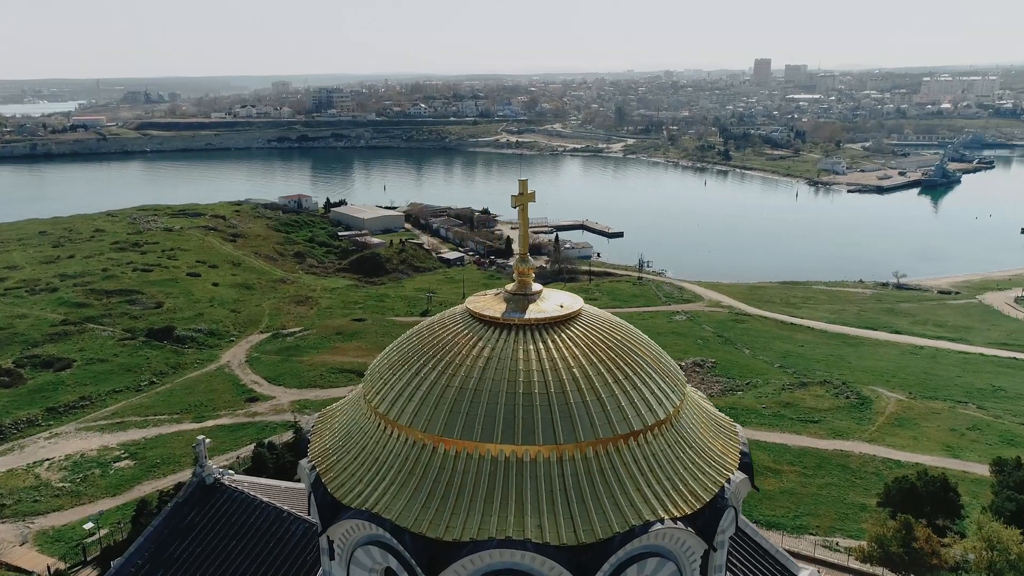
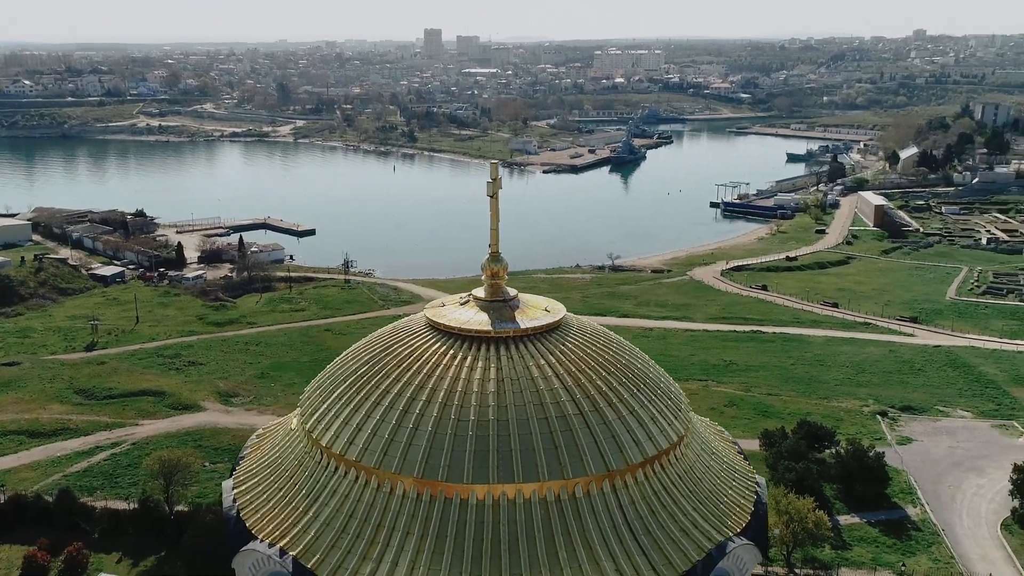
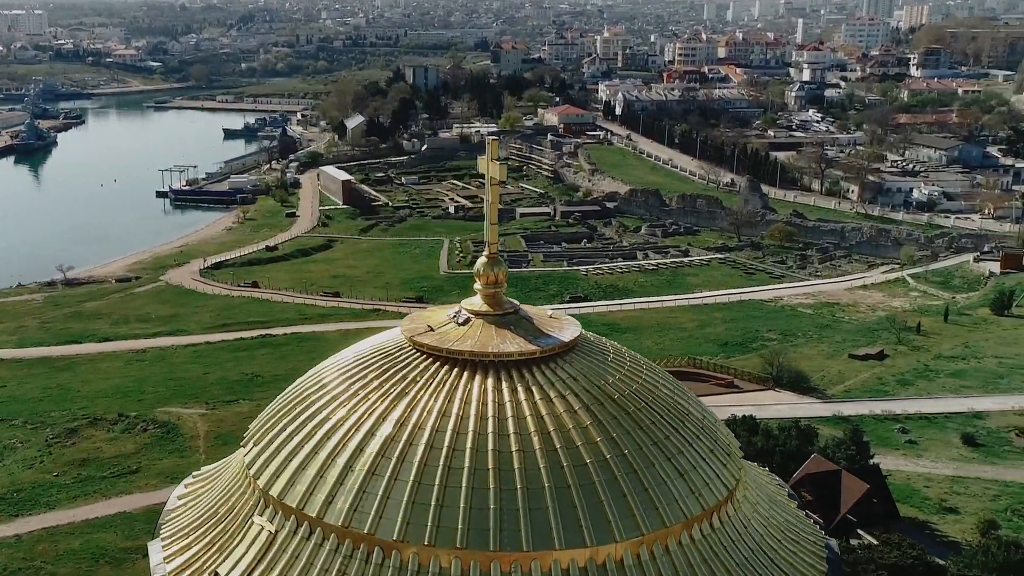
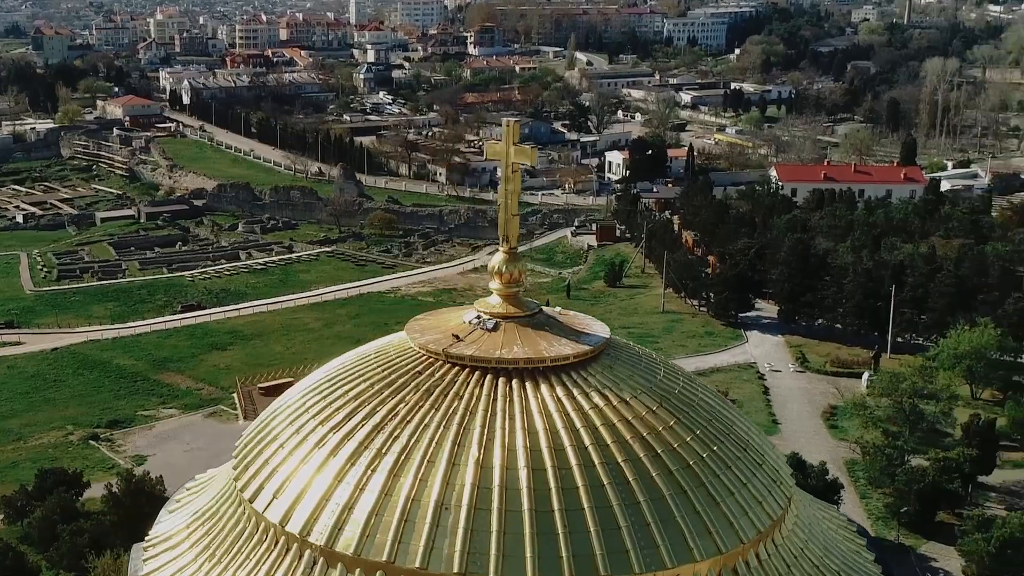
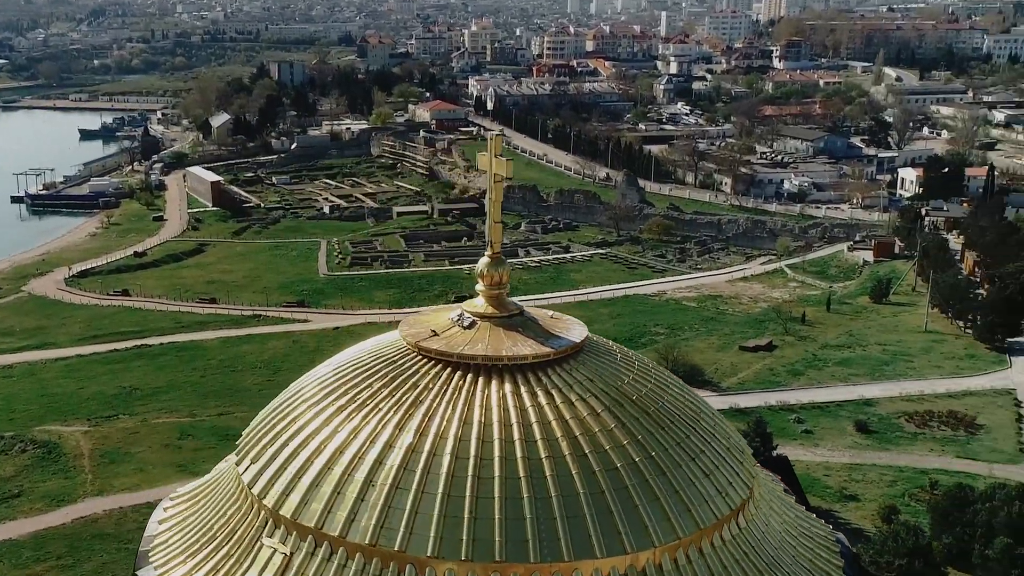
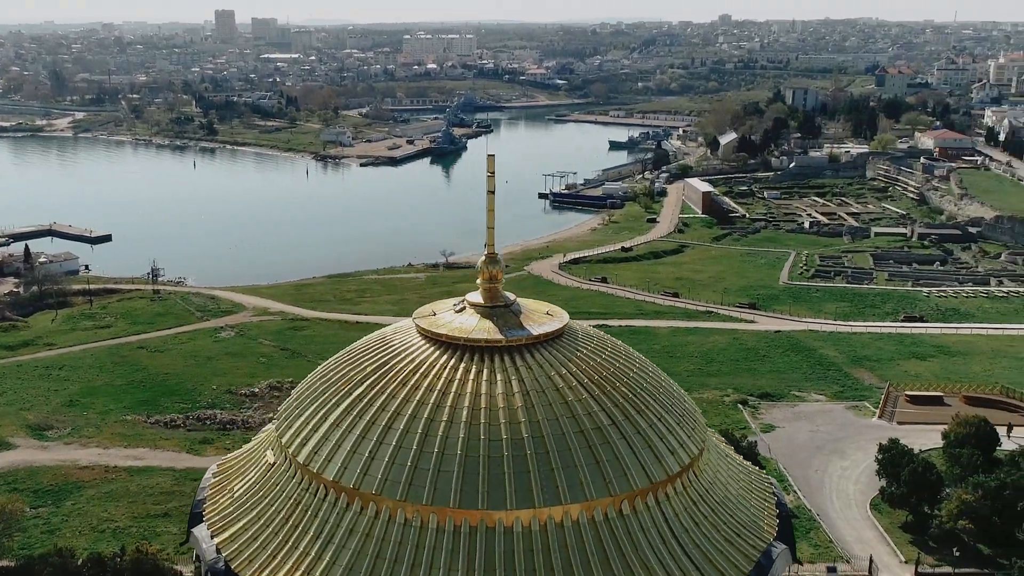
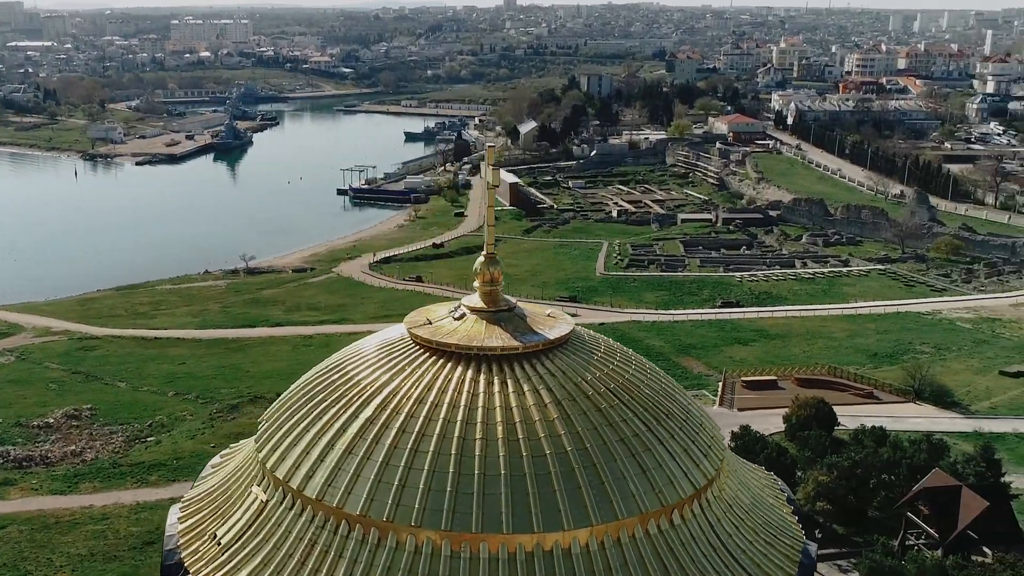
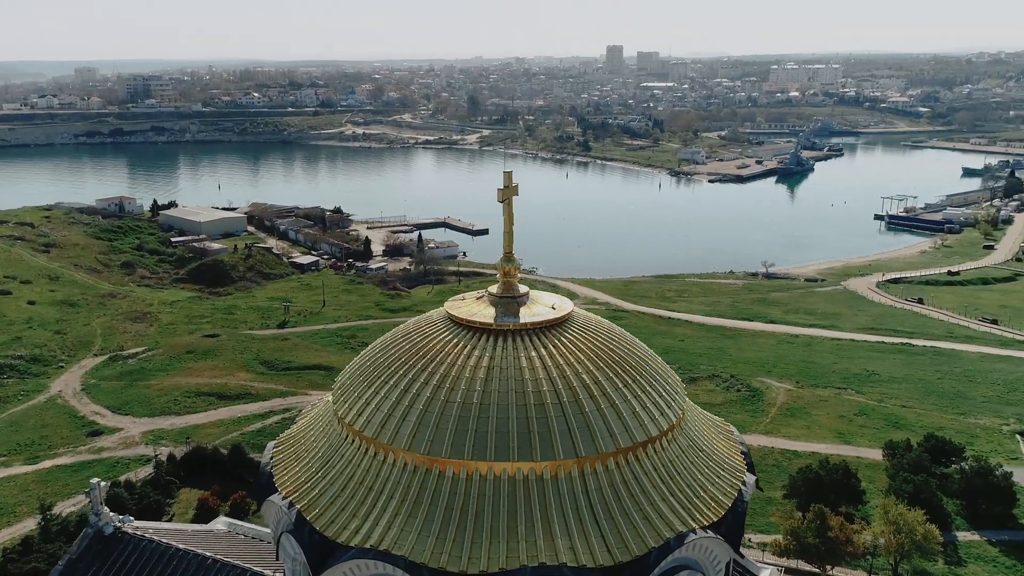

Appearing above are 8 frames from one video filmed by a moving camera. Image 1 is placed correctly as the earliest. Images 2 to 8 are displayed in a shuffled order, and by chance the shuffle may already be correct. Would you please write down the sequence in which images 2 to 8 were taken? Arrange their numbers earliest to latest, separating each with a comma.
8, 2, 6, 7, 3, 5, 4
